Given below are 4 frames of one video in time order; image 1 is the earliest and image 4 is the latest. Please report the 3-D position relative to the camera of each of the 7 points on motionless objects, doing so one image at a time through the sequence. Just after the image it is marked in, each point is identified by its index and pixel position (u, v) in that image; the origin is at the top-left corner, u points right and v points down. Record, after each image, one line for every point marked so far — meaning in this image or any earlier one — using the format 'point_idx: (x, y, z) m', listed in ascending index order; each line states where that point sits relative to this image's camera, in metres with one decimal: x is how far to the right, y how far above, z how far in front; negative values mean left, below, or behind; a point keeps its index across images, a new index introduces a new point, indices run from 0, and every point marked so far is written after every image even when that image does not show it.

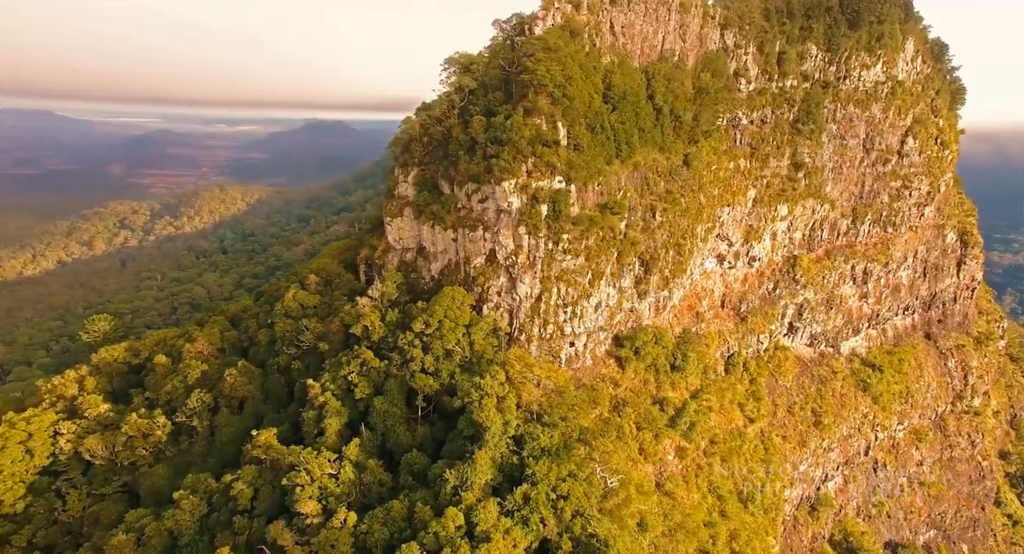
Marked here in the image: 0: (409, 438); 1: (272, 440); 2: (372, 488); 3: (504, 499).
0: (-3.7, -5.9, +19.1) m
1: (-8.9, -6.0, +19.3) m
2: (-4.7, -7.0, +17.5) m
3: (-0.2, -6.6, +15.6) m
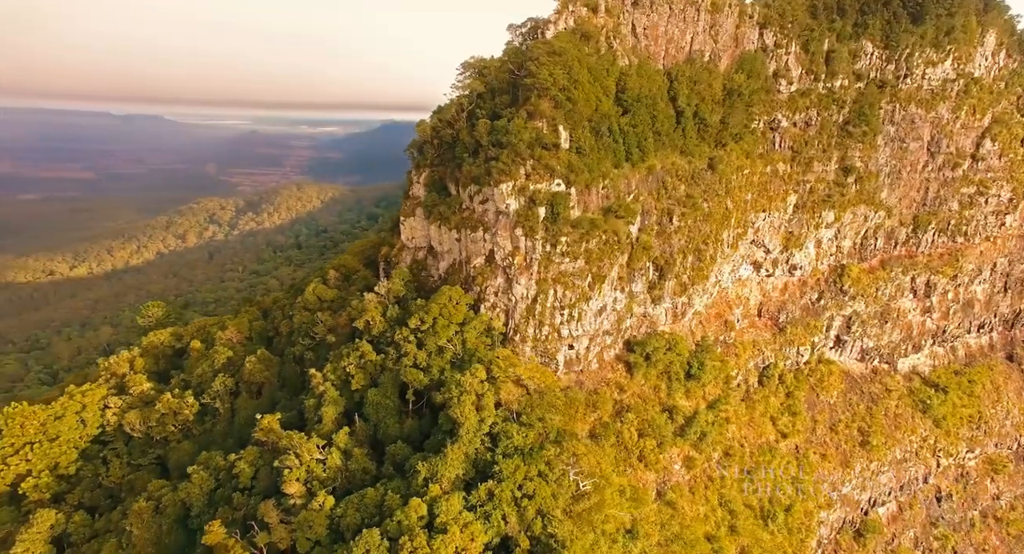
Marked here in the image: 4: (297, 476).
0: (-4.3, -5.8, +19.9) m
1: (-9.4, -5.8, +20.6) m
2: (-5.5, -6.9, +18.4) m
3: (-1.2, -6.6, +16.0) m
4: (-7.3, -6.8, +17.9) m
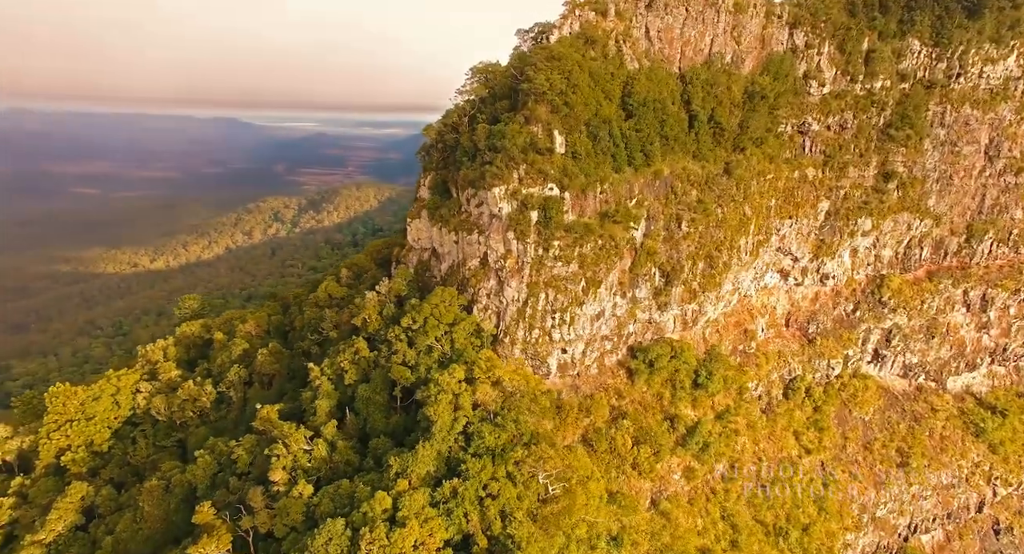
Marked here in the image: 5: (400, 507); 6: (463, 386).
0: (-5.0, -5.8, +20.5) m
1: (-10.0, -5.6, +21.7) m
2: (-6.3, -6.9, +19.1) m
3: (-2.3, -6.7, +16.4) m
4: (-8.2, -6.7, +18.9) m
5: (-3.2, -6.9, +15.6) m
6: (-1.7, -3.9, +18.7) m
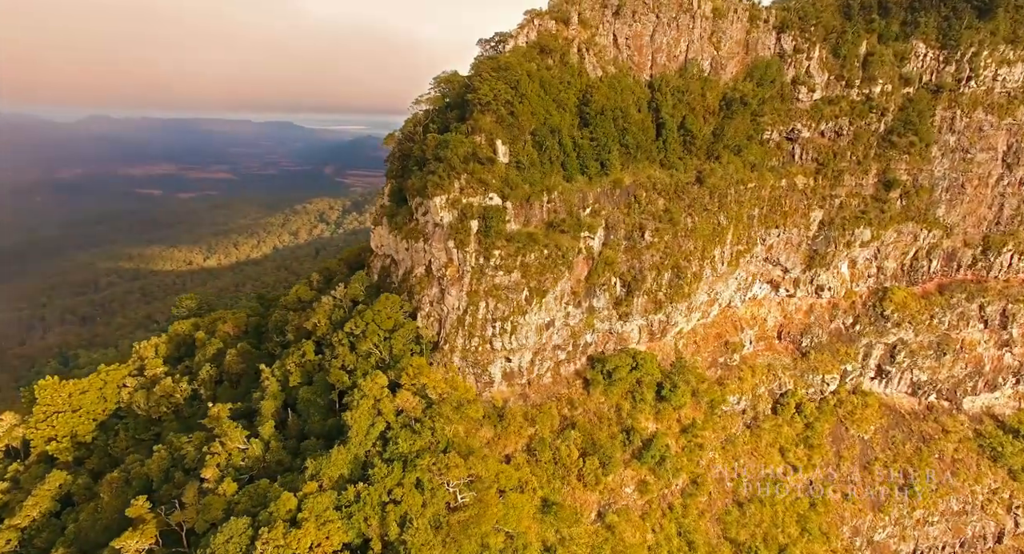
0: (-7.8, -6.0, +21.1) m
1: (-12.7, -5.8, +22.6) m
2: (-9.2, -7.1, +19.8) m
3: (-5.3, -7.0, +16.7) m
4: (-11.1, -6.9, +19.6) m
5: (-6.3, -7.1, +16.1) m
6: (-4.5, -4.2, +19.1) m
